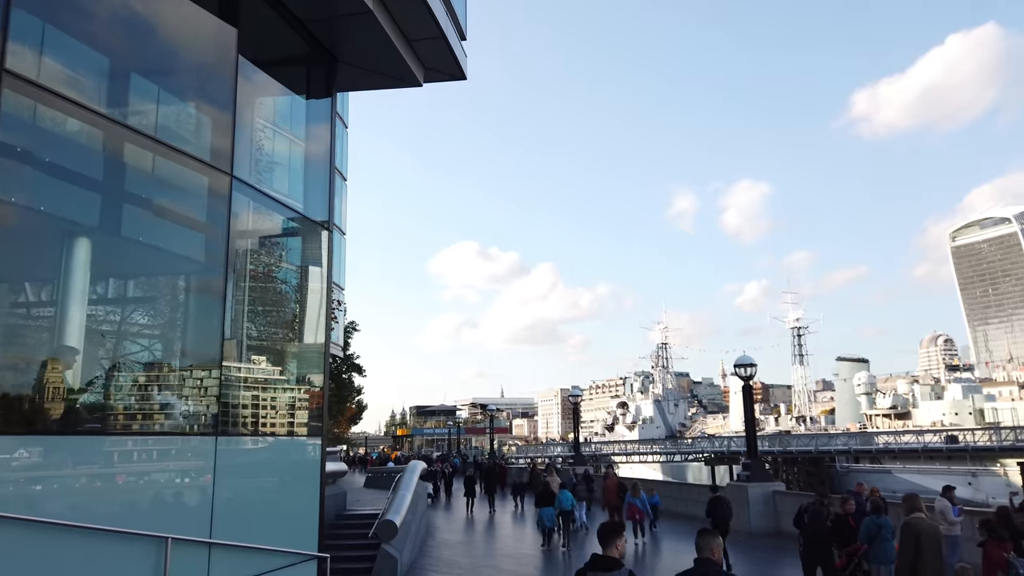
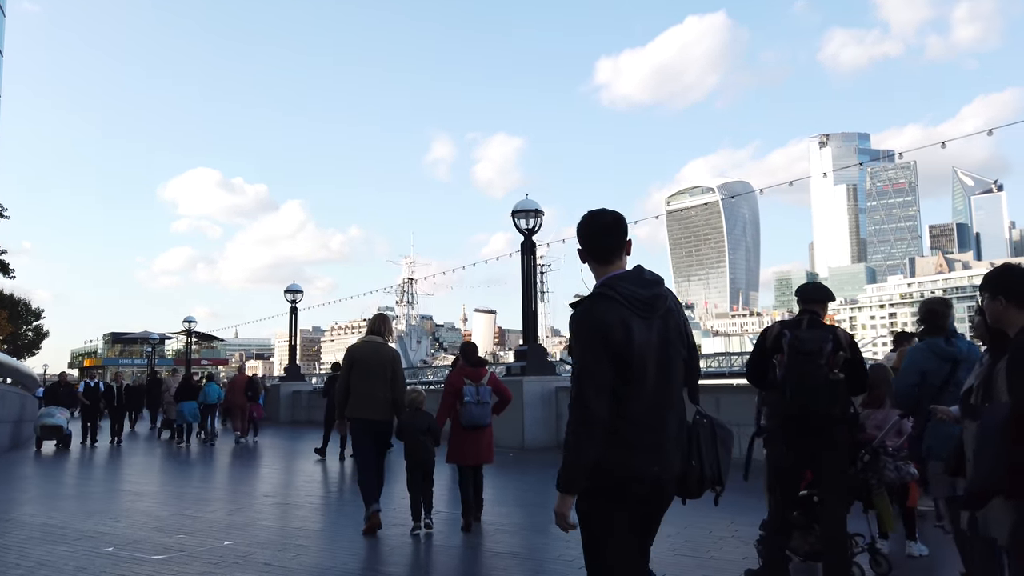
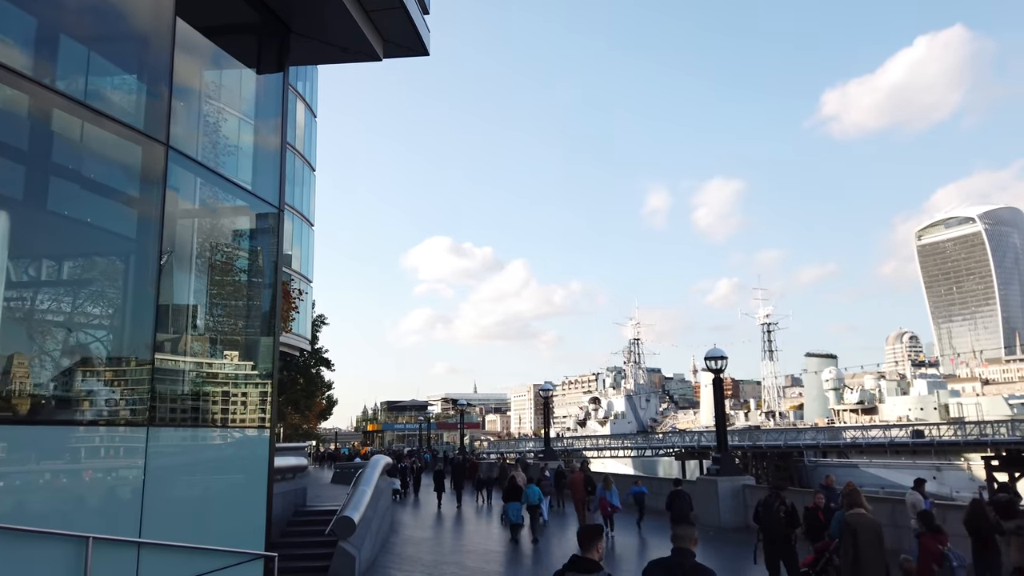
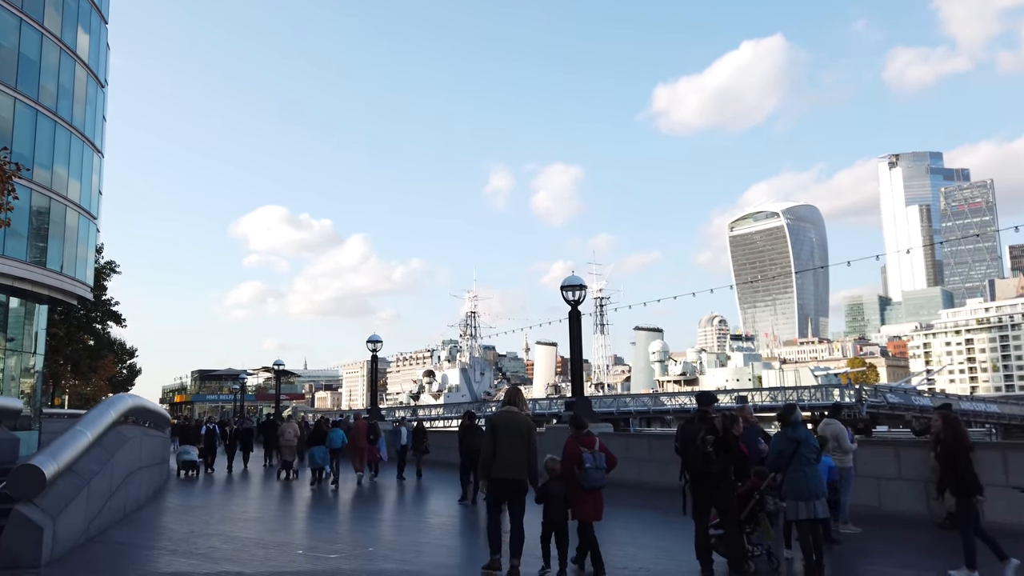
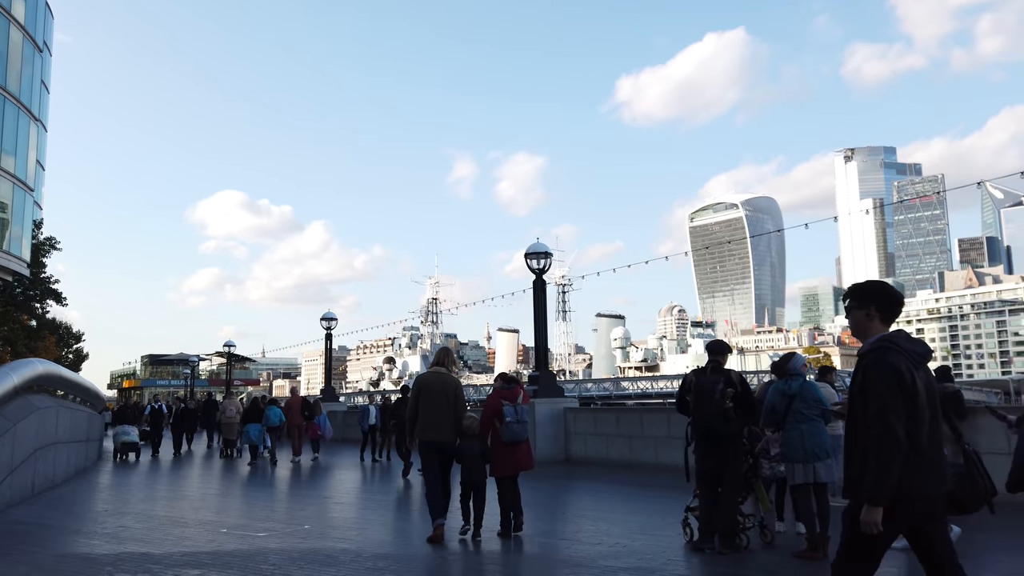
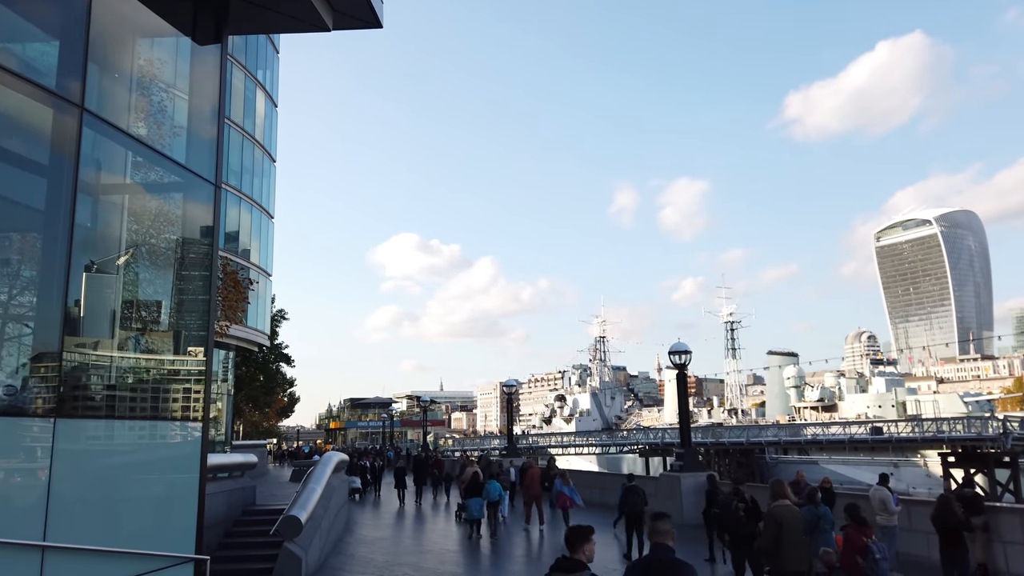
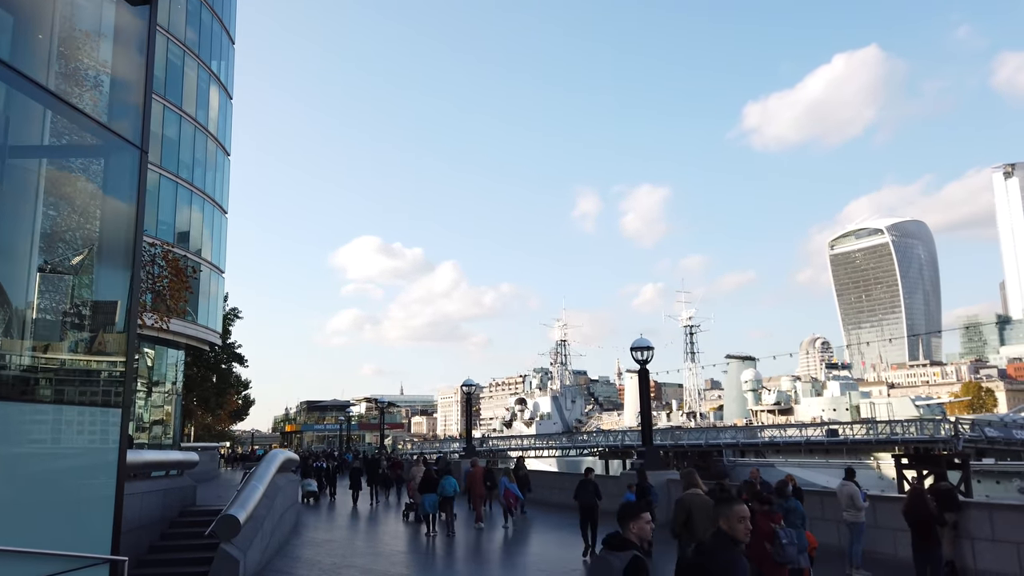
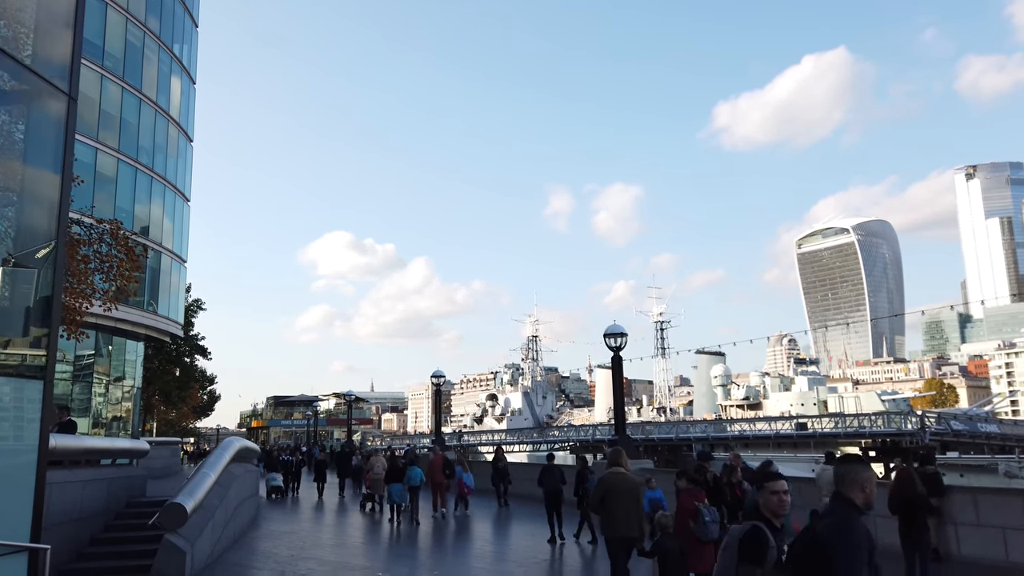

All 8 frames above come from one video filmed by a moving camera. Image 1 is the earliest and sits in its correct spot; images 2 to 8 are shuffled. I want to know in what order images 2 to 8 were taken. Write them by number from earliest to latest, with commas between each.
3, 6, 7, 8, 4, 5, 2
